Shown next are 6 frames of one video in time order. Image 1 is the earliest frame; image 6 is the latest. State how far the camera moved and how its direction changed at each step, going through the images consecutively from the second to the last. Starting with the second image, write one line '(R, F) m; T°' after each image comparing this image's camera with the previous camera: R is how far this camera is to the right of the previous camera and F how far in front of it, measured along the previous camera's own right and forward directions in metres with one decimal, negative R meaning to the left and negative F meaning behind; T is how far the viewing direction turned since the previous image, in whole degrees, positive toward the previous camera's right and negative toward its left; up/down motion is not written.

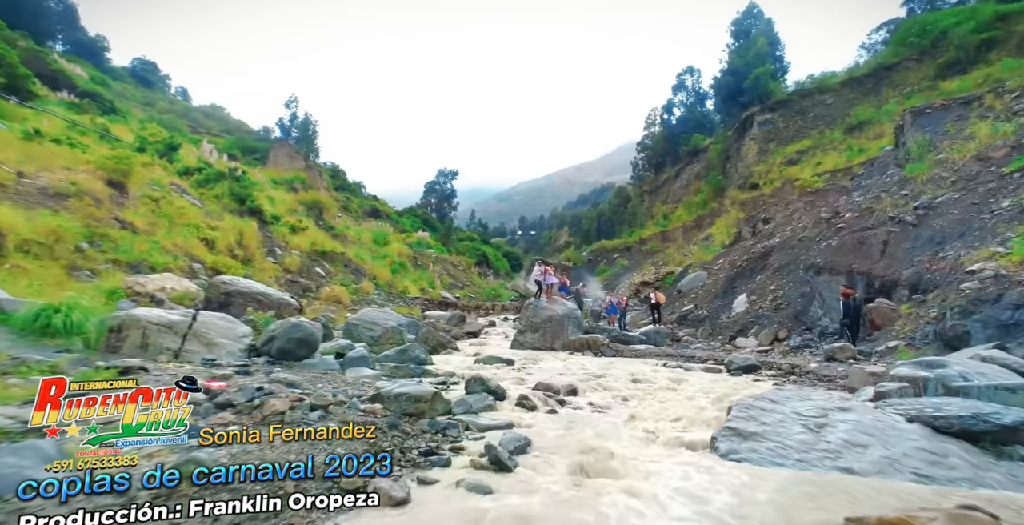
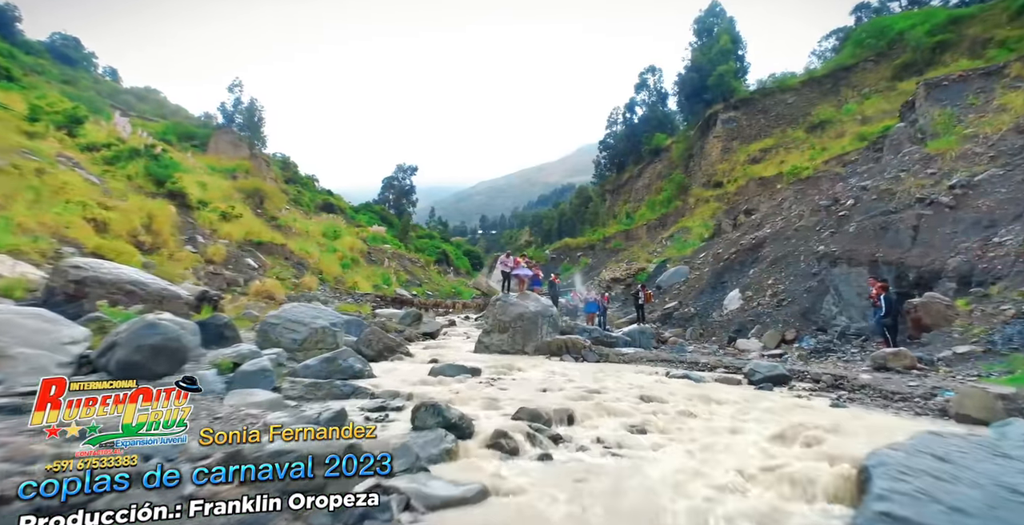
(-0.1, +2.4) m; +4°
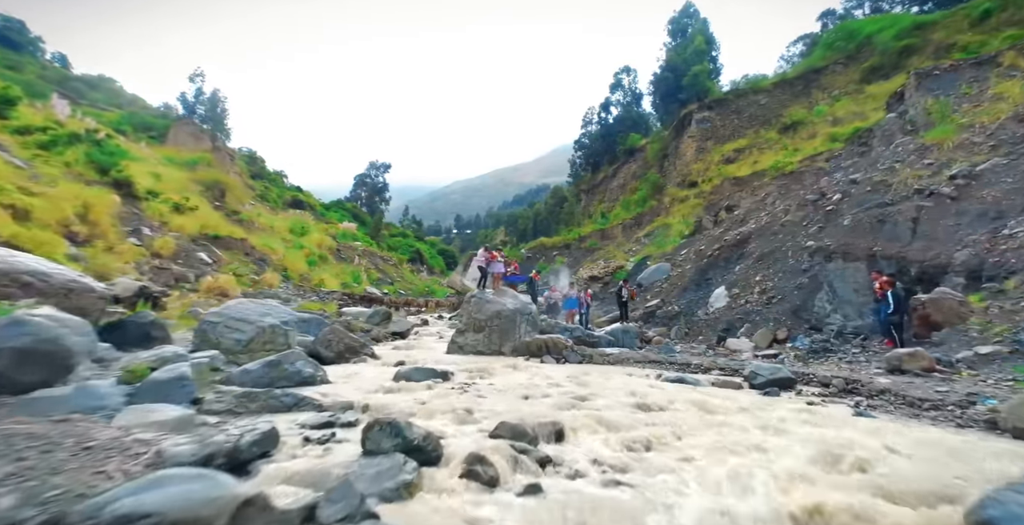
(0.0, +1.0) m; +3°
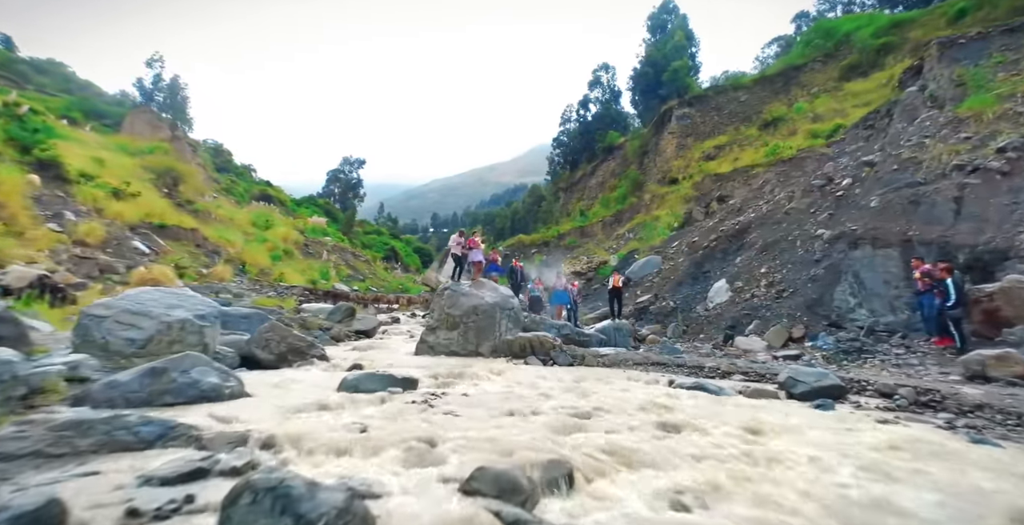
(0.0, +1.6) m; +3°
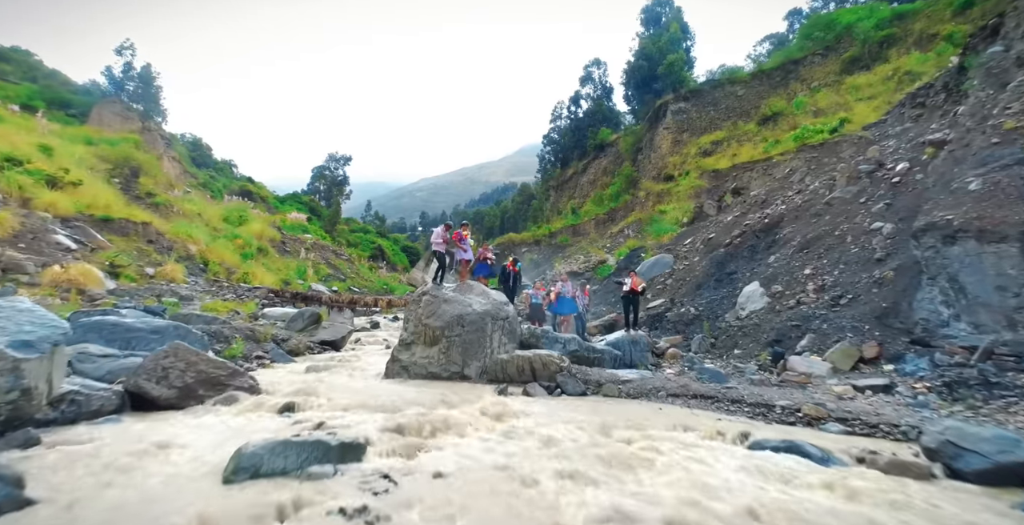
(-0.1, +2.2) m; +1°
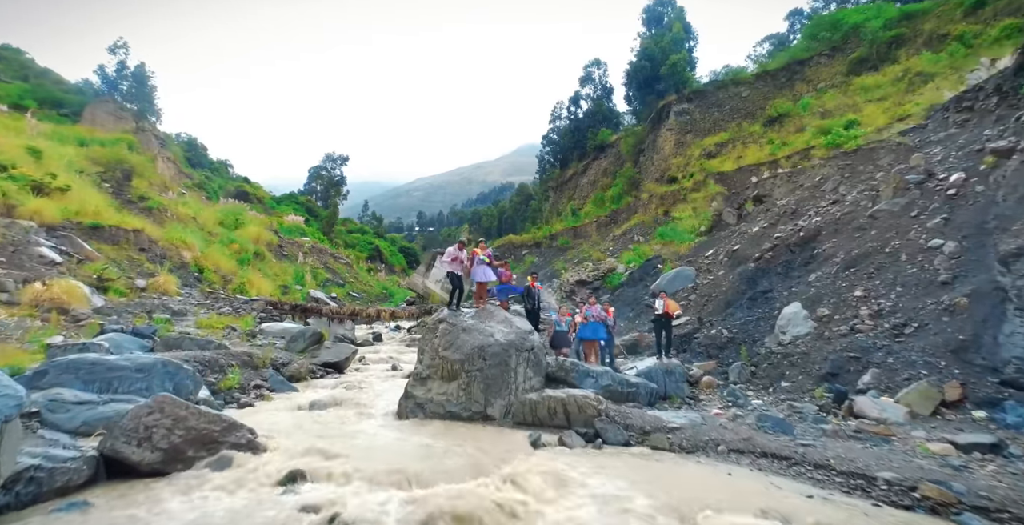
(-0.5, +0.9) m; 0°
